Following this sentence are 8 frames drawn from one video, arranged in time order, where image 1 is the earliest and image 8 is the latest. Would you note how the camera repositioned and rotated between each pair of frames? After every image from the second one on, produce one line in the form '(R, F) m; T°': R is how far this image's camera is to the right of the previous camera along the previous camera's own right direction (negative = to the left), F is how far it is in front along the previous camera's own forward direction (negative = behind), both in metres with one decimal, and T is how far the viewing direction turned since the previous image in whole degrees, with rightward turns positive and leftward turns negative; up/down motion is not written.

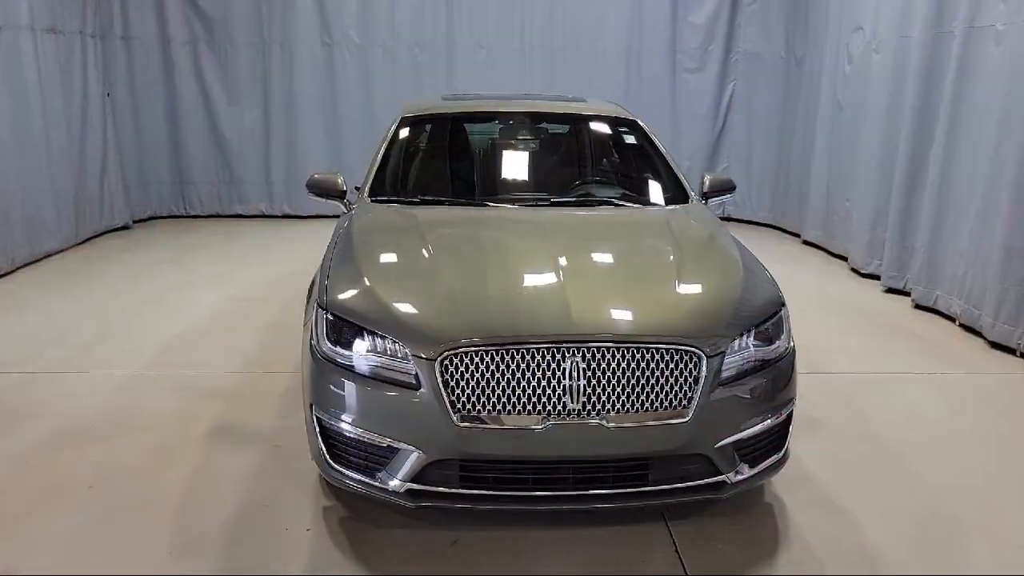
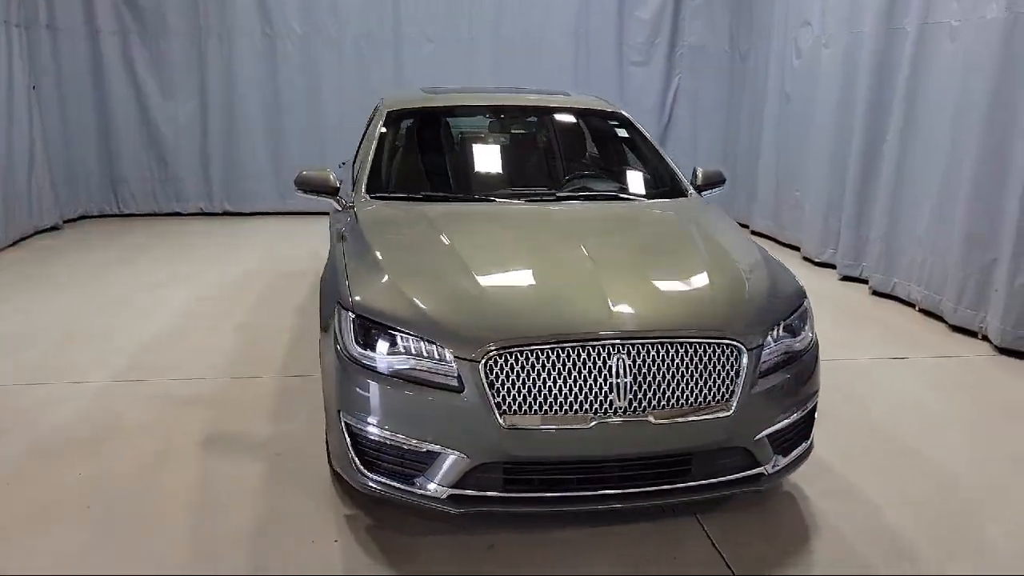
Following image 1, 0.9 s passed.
(-0.3, +0.1) m; +5°
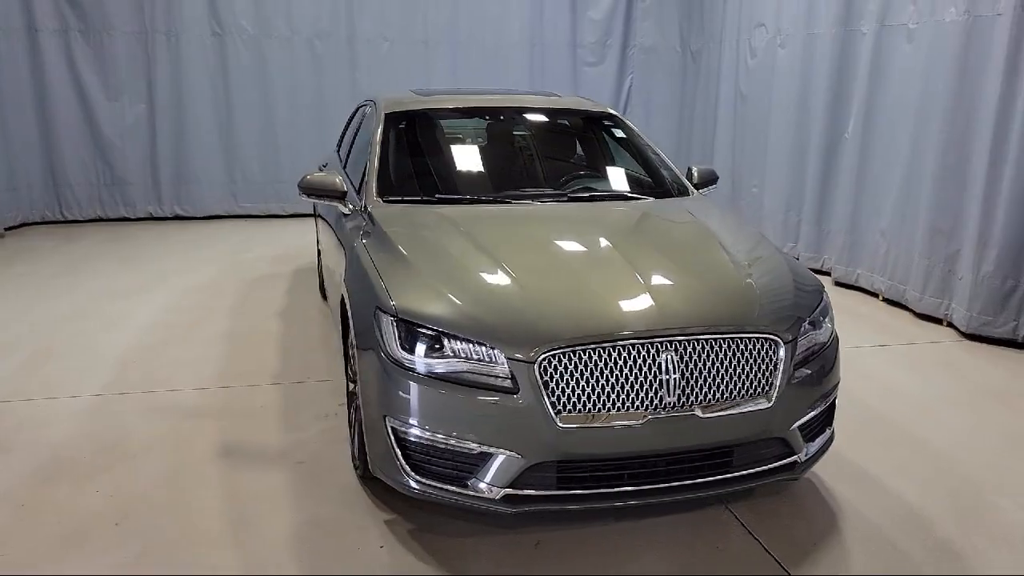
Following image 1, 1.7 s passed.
(-0.3, 0.0) m; +5°
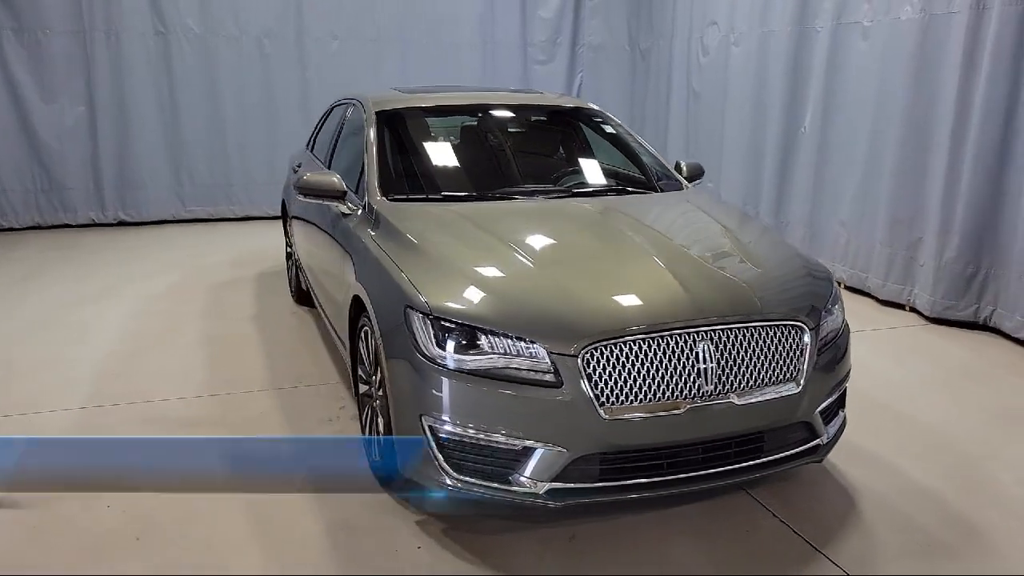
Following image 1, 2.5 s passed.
(-0.3, 0.0) m; +5°
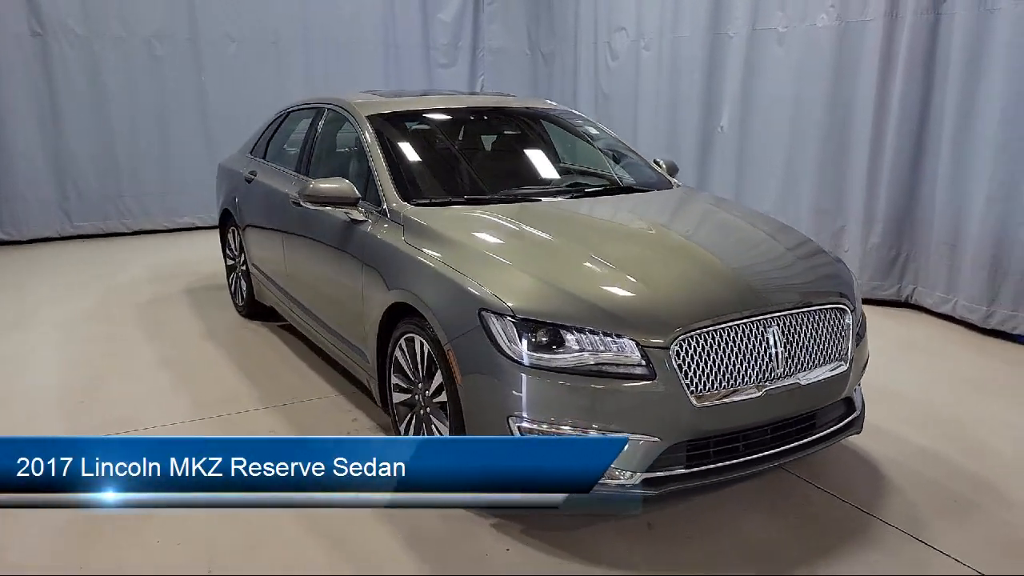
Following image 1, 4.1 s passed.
(-0.6, 0.0) m; +10°
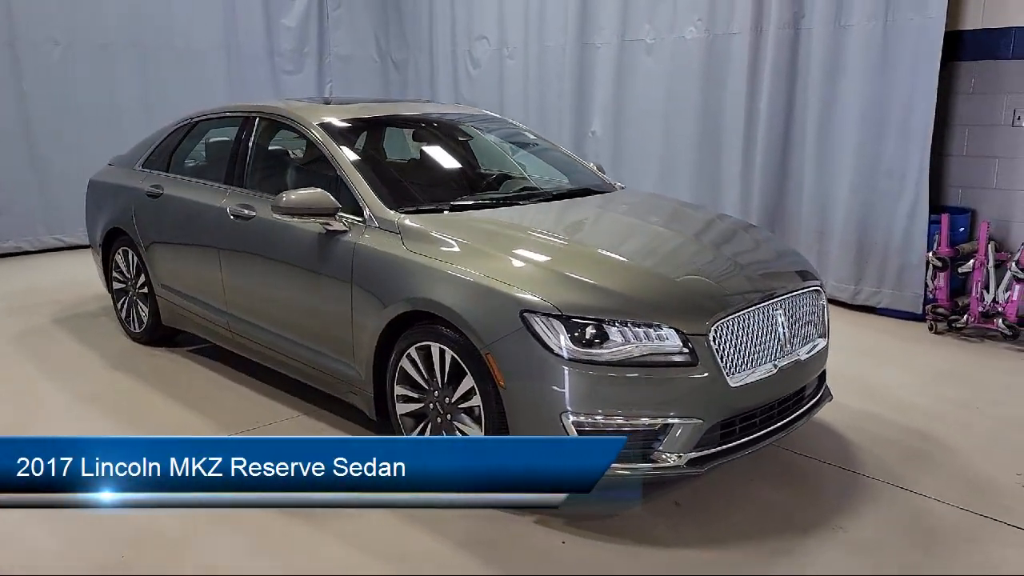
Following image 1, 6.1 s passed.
(-0.7, 0.0) m; +14°
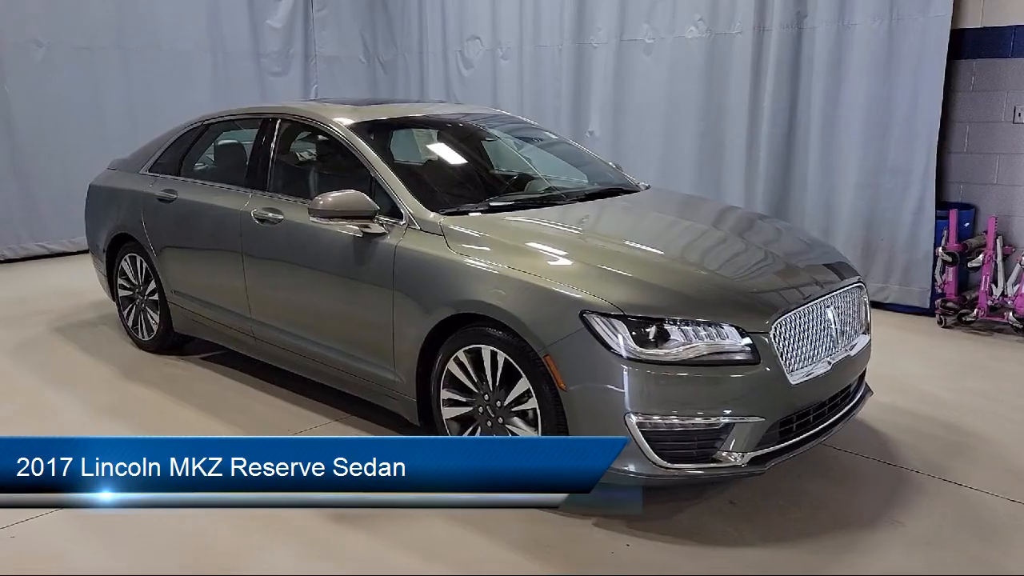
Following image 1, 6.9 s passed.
(-0.3, 0.0) m; +2°
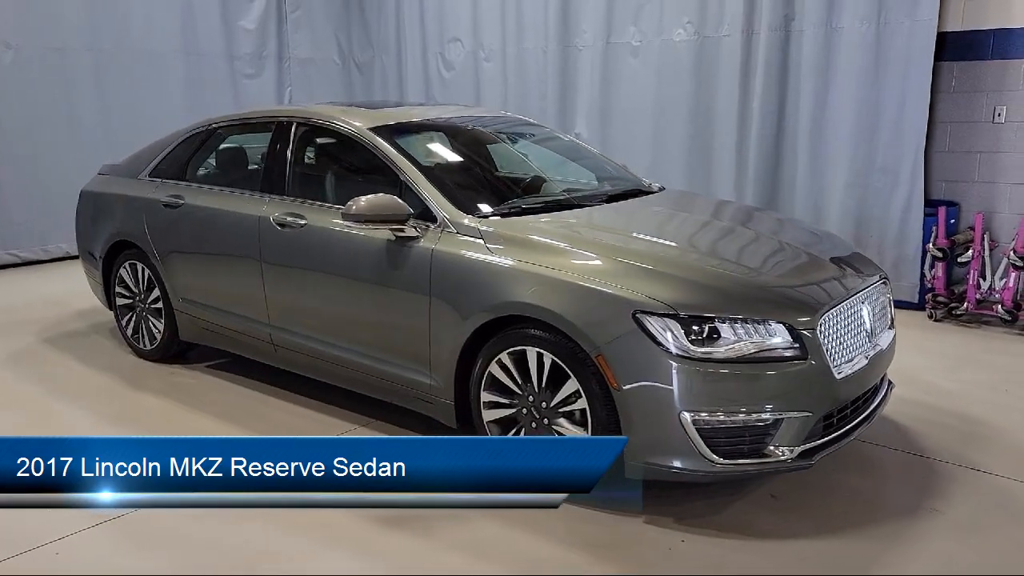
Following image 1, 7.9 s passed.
(-0.3, 0.0) m; +3°
